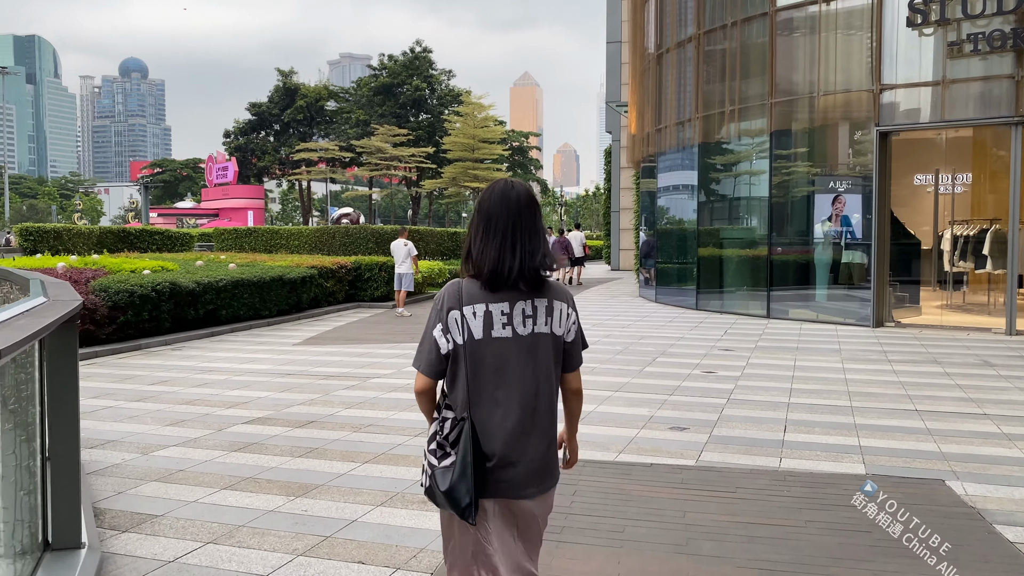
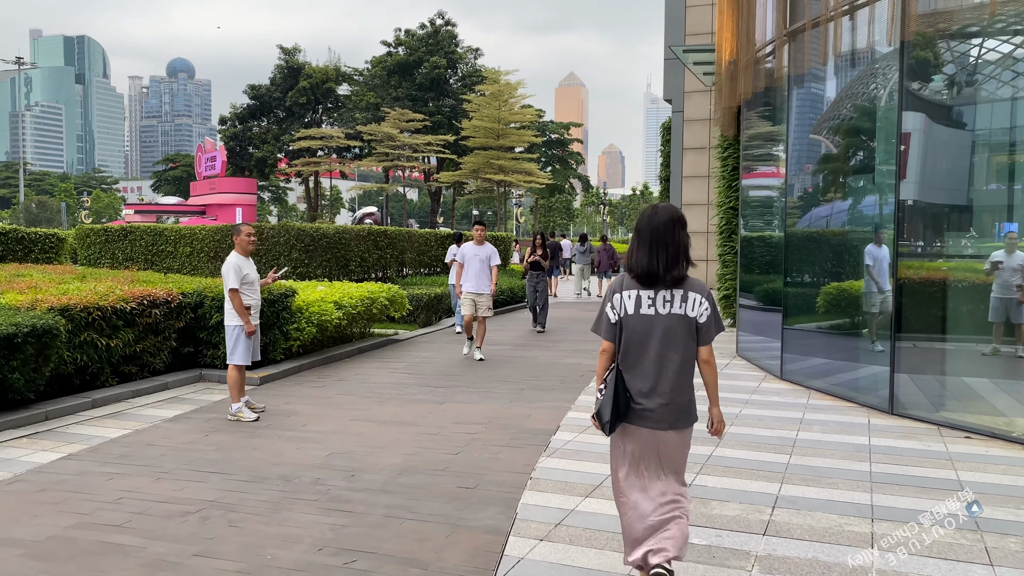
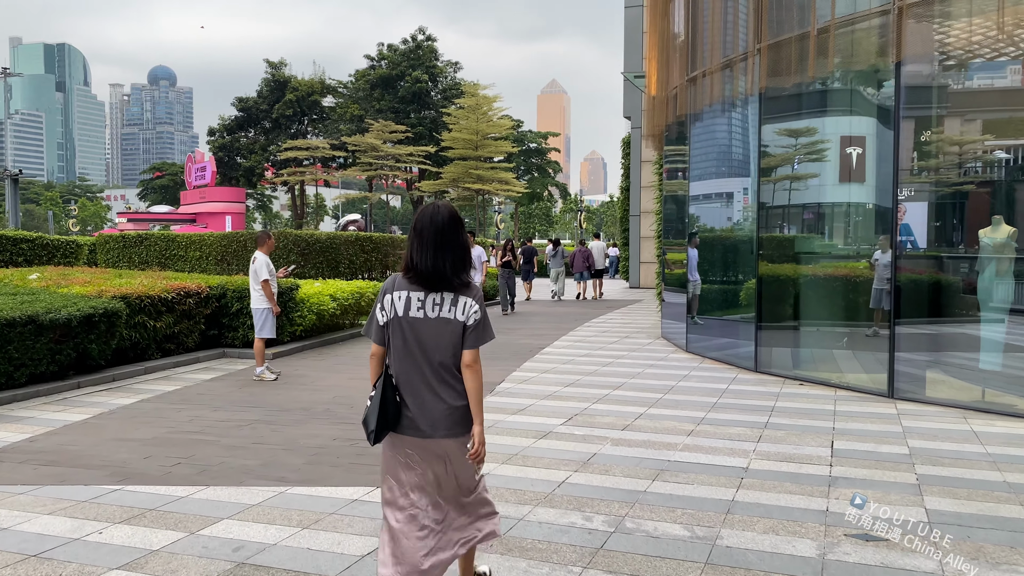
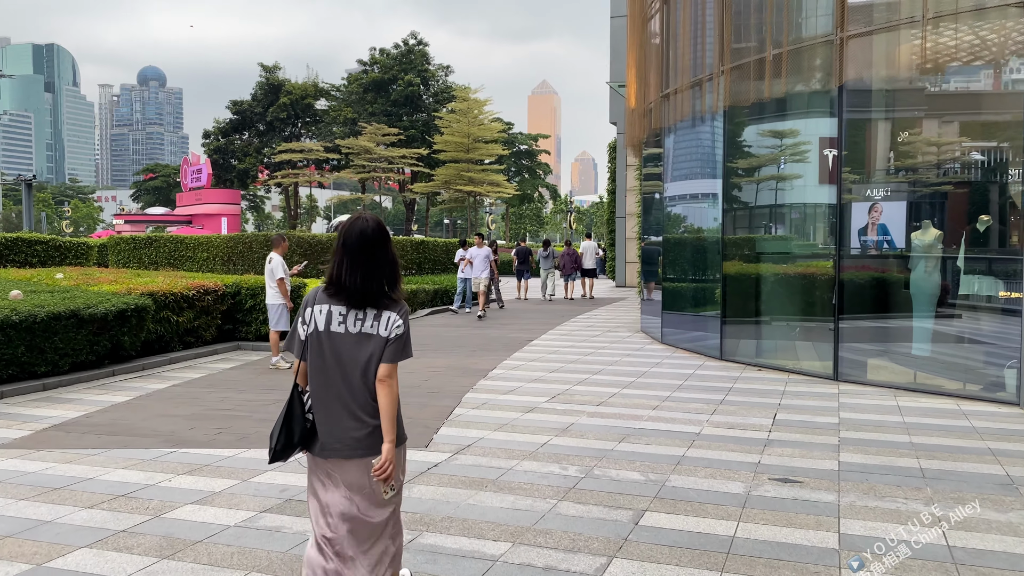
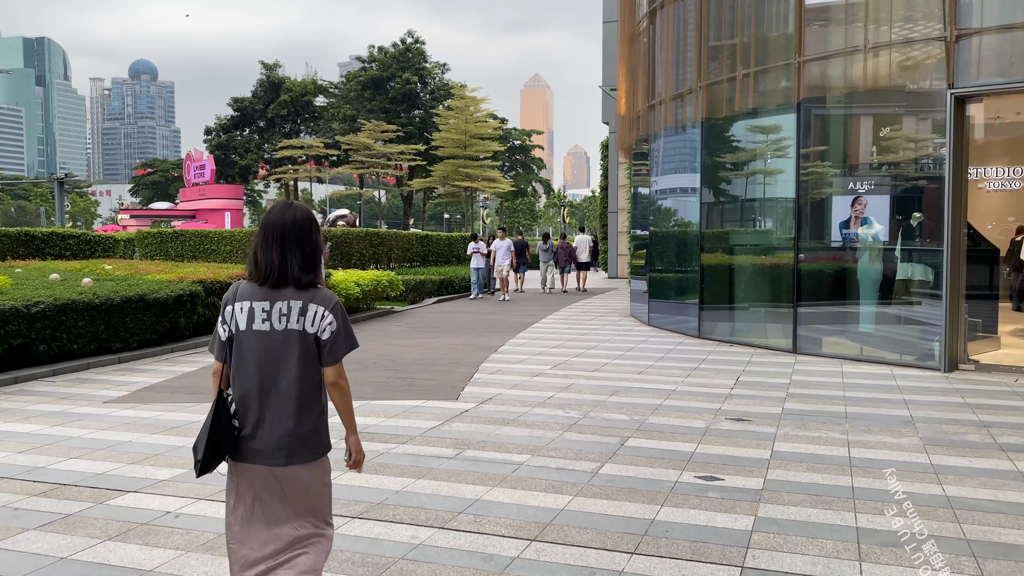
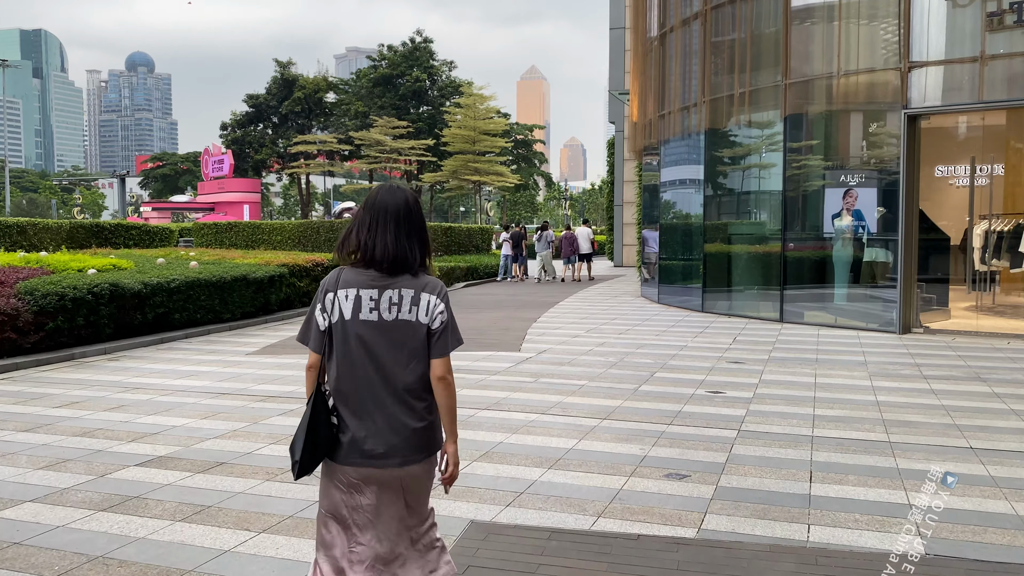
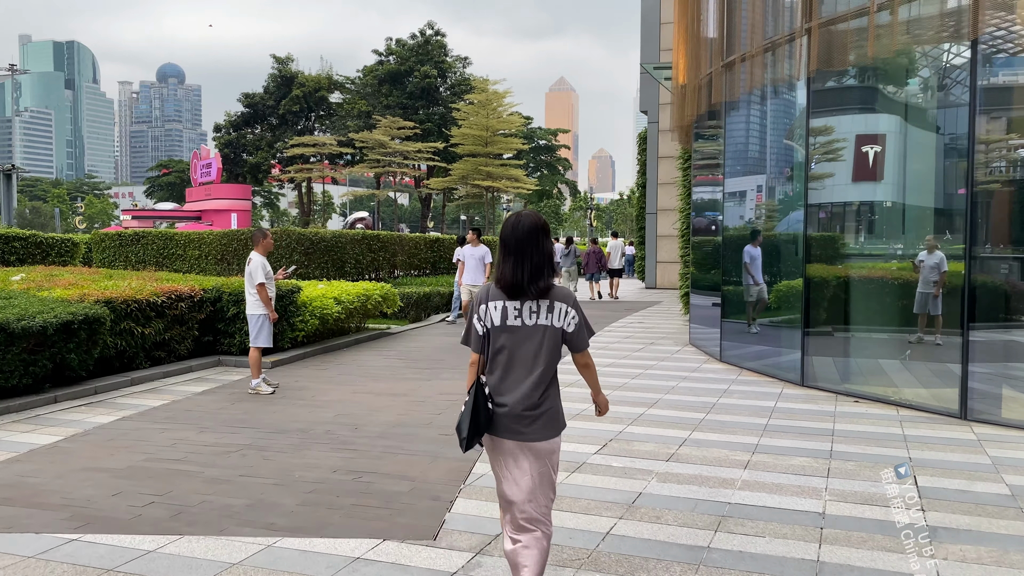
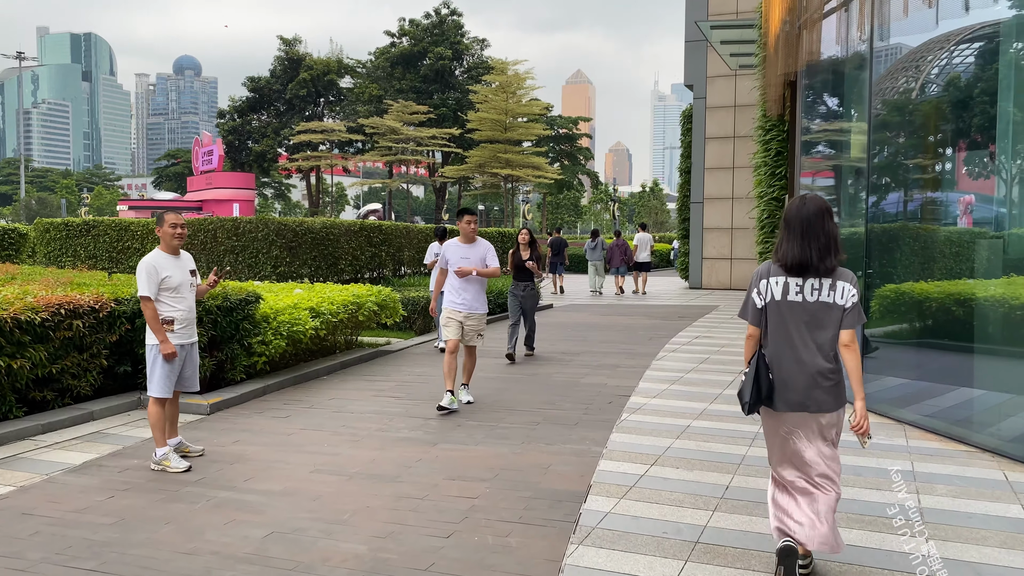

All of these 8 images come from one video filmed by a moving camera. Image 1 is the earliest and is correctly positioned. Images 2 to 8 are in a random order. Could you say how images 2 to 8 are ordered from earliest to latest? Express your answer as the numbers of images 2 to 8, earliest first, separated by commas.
6, 5, 4, 3, 7, 2, 8
